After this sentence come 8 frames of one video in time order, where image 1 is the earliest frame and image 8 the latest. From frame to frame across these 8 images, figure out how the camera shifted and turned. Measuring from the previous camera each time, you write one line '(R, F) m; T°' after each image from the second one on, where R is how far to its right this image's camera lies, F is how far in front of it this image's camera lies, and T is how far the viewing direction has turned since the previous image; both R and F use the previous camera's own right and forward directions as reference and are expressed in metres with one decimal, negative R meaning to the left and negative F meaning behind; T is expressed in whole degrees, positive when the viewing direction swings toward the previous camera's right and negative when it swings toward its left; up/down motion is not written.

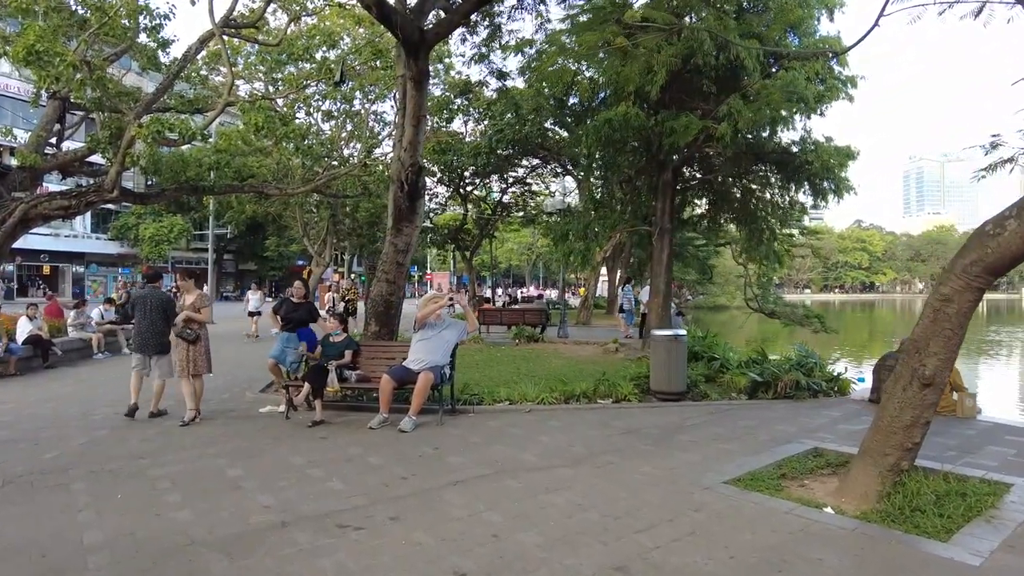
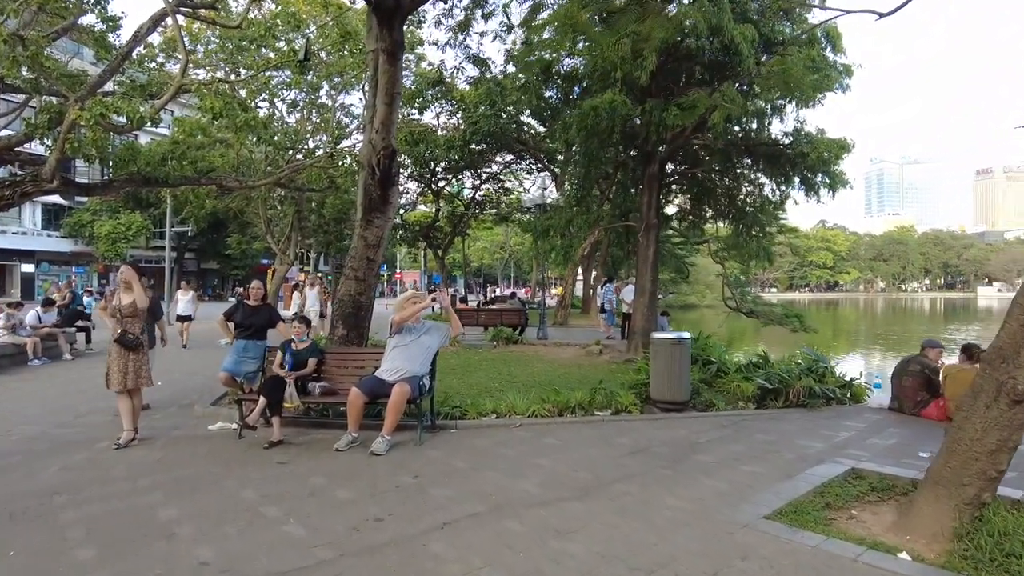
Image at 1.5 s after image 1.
(-0.2, +0.8) m; +3°
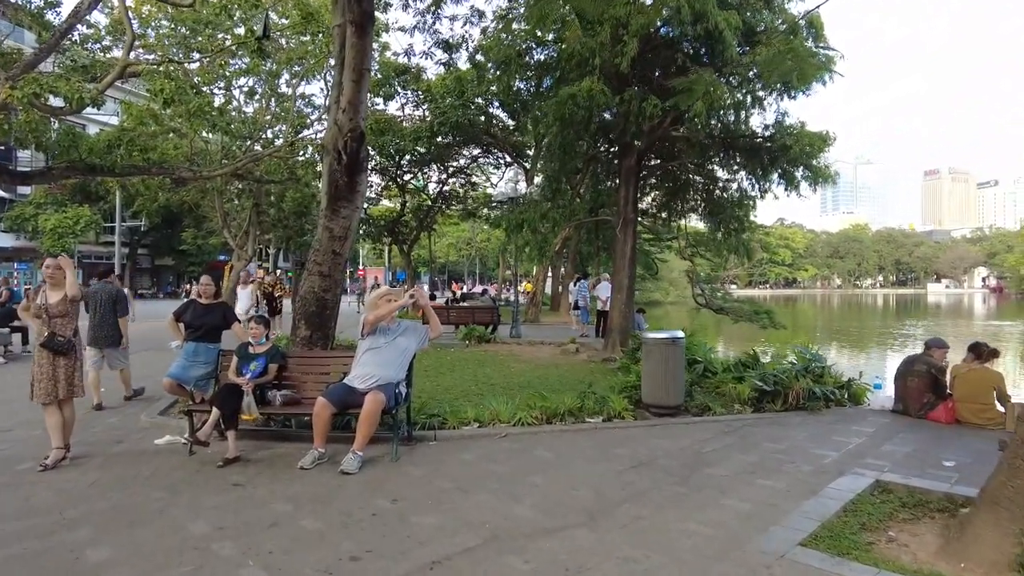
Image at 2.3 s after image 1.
(-0.2, +0.6) m; +3°
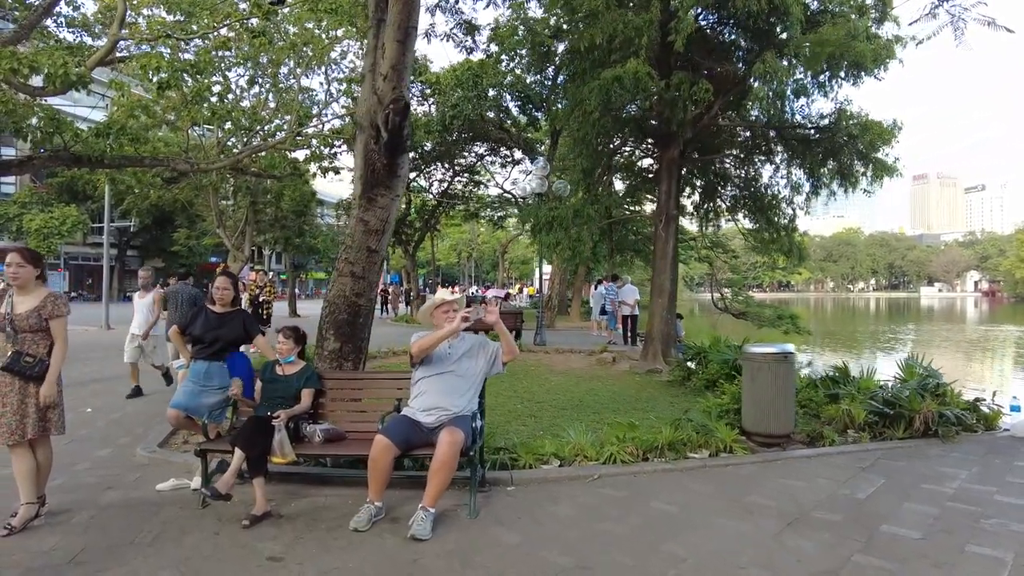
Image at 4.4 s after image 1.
(-0.7, +1.1) m; +1°
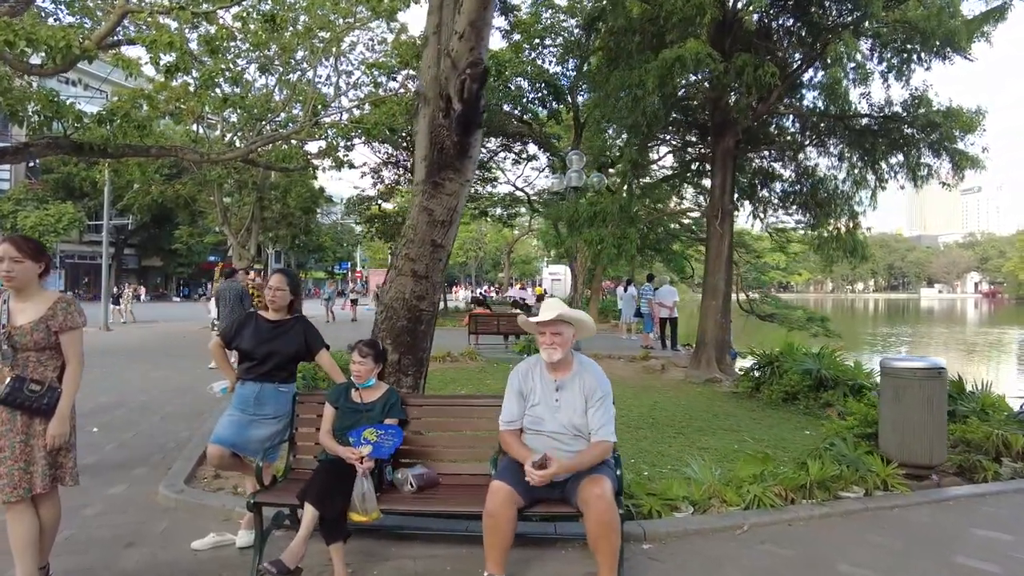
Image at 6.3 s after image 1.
(-0.7, +0.9) m; 0°
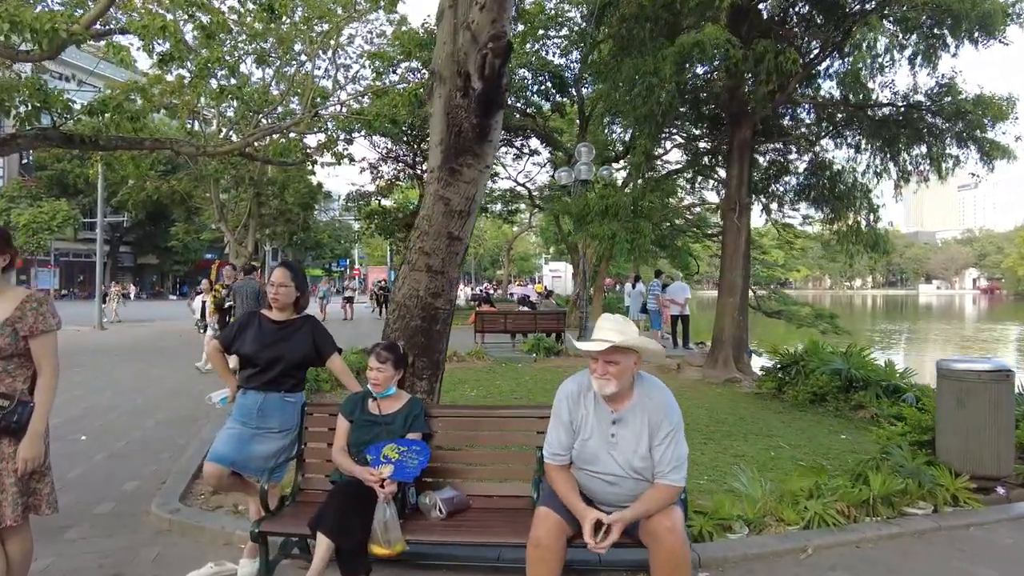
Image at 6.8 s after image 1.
(-0.2, +0.4) m; 0°
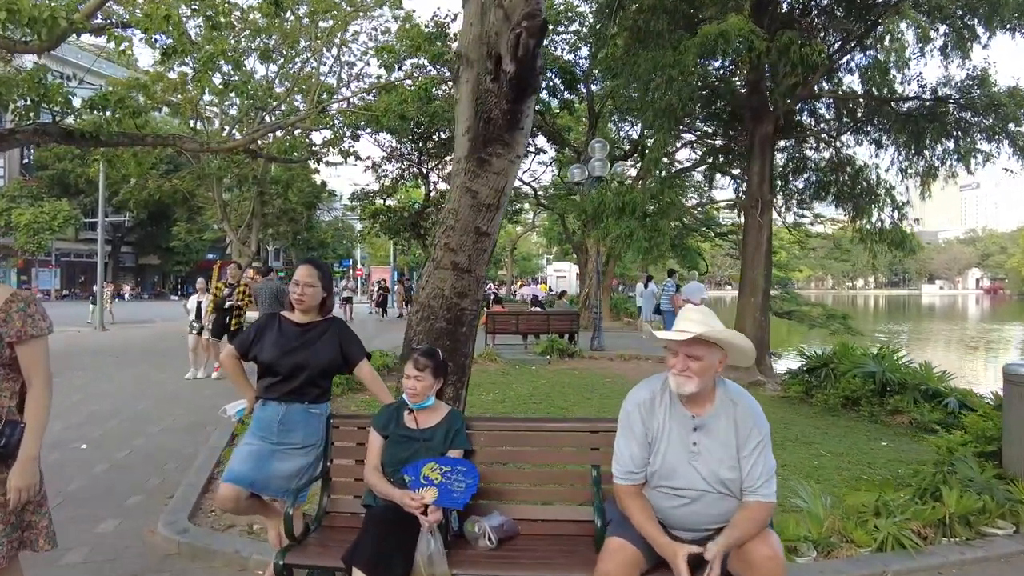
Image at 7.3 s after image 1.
(-0.2, +0.3) m; 0°
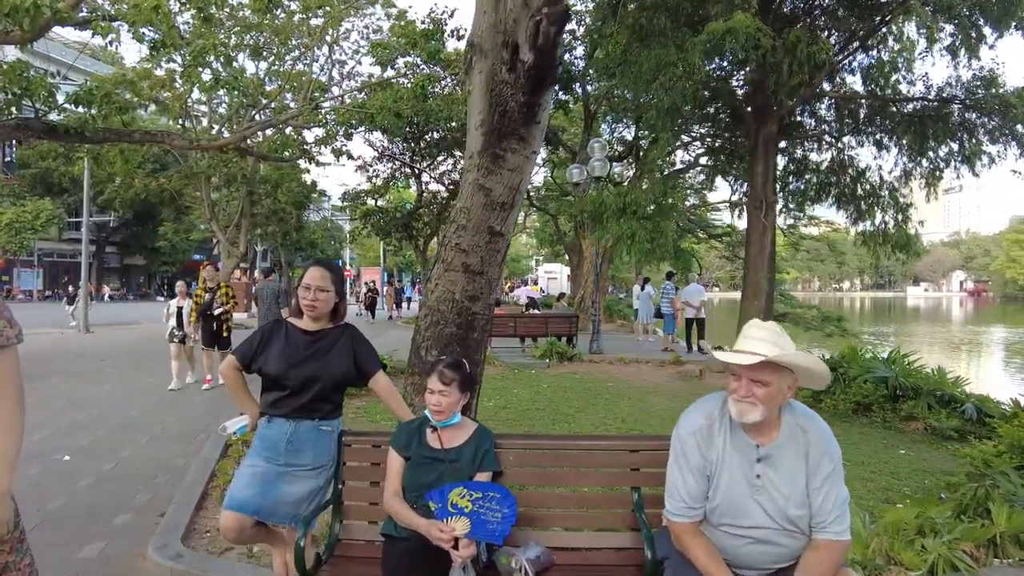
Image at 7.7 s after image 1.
(-0.2, +0.2) m; +1°
